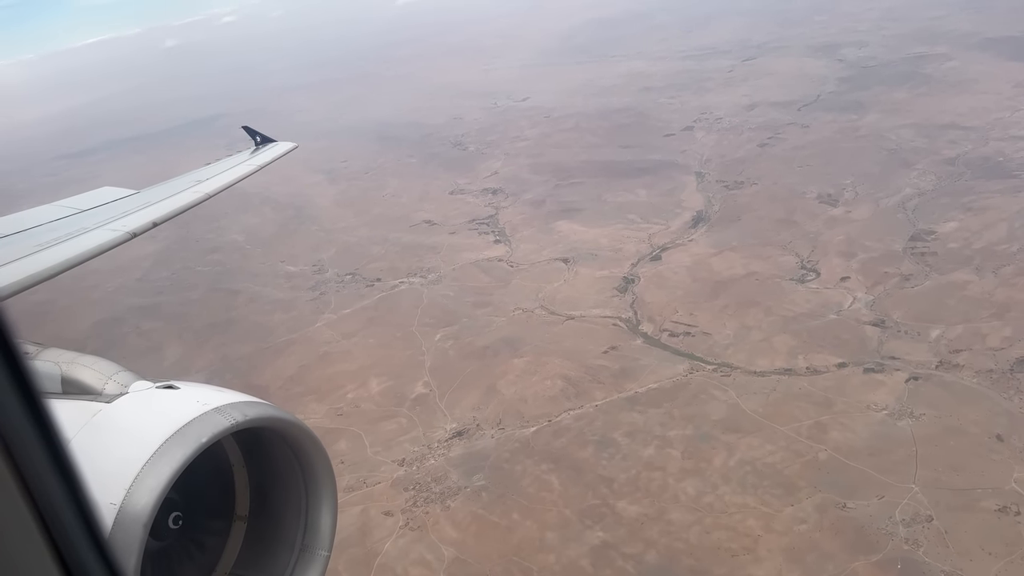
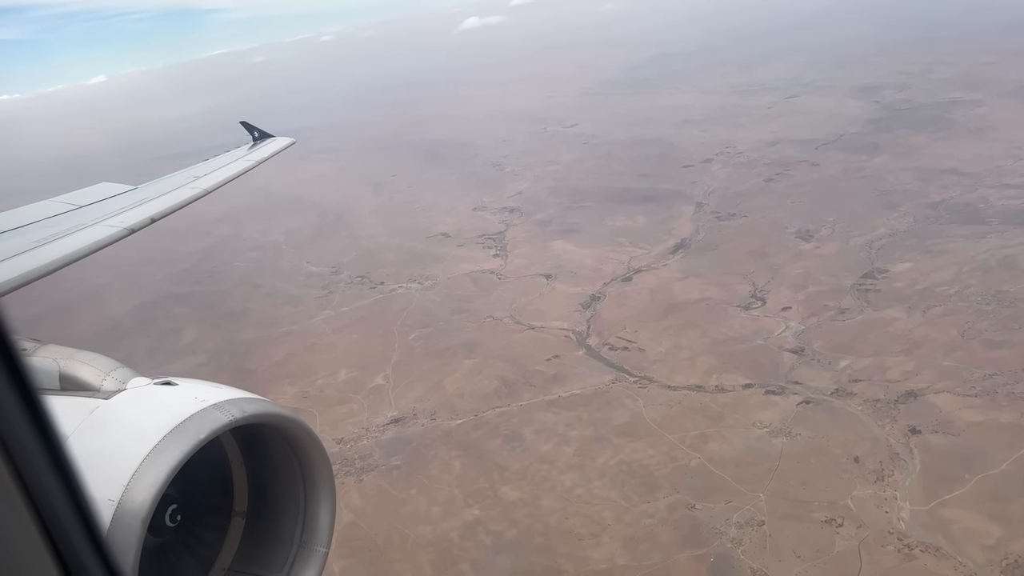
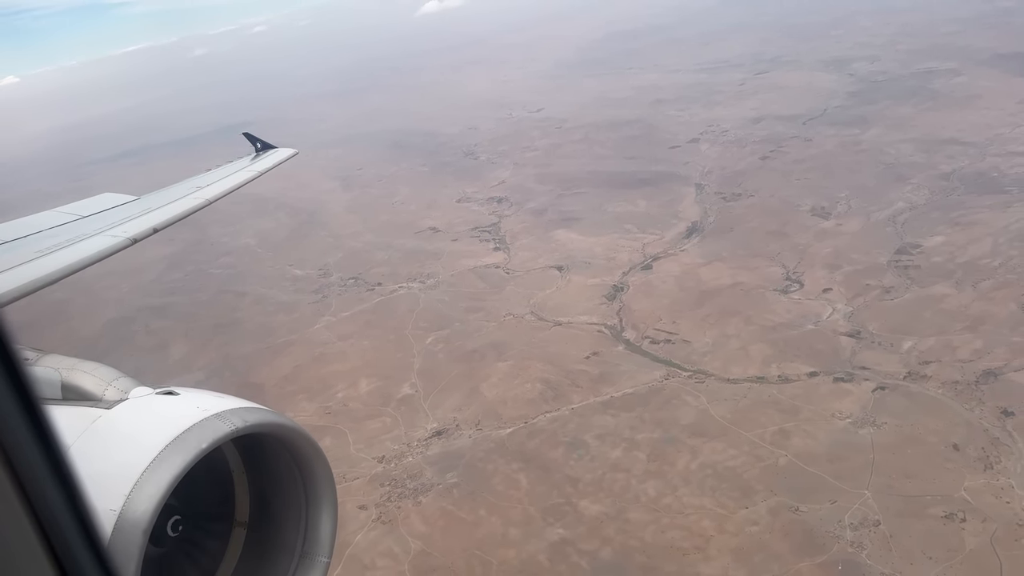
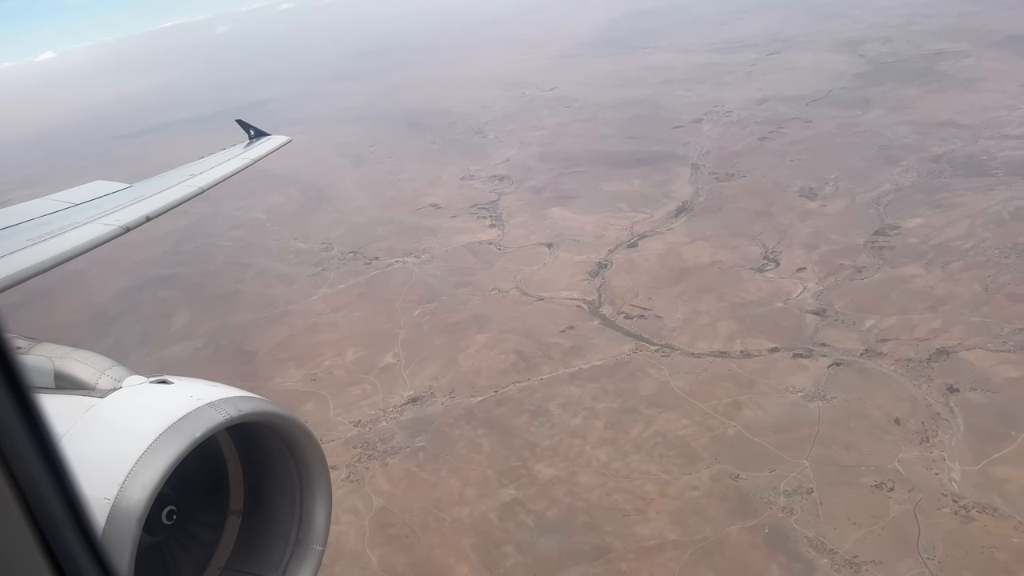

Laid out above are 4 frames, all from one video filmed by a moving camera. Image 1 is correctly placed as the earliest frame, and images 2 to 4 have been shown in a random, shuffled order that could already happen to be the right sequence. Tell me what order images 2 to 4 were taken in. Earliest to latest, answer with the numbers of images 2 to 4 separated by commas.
3, 4, 2
